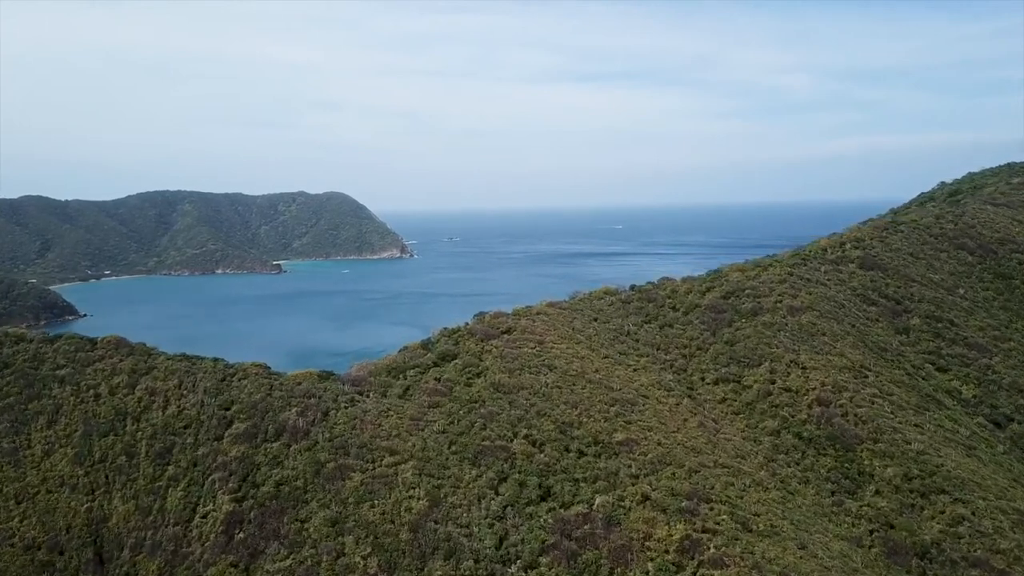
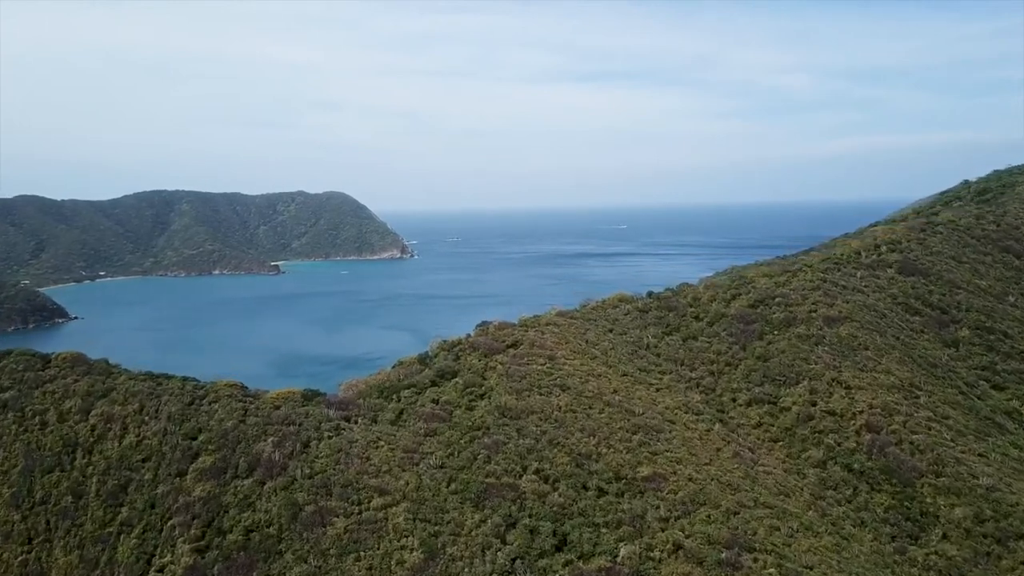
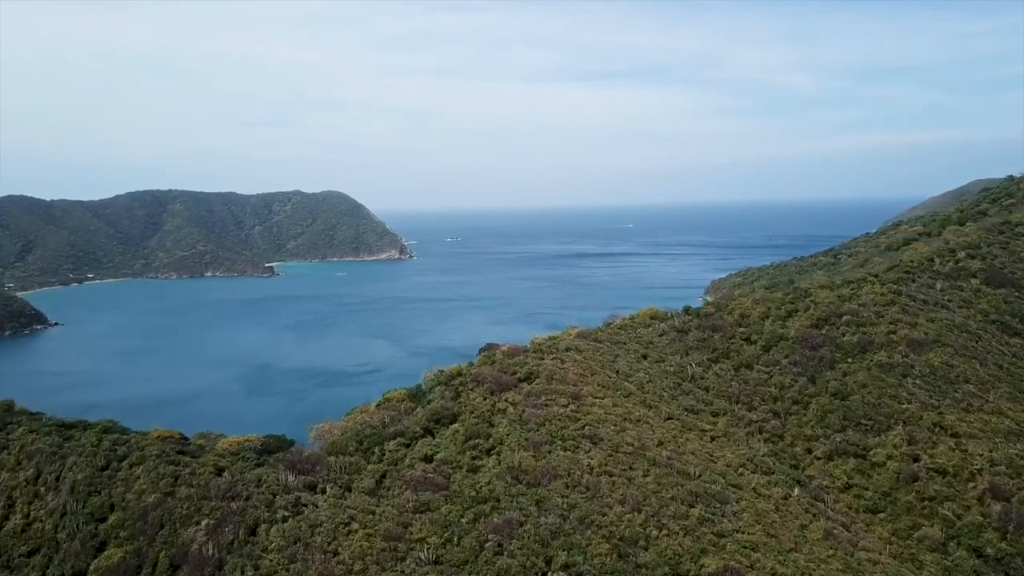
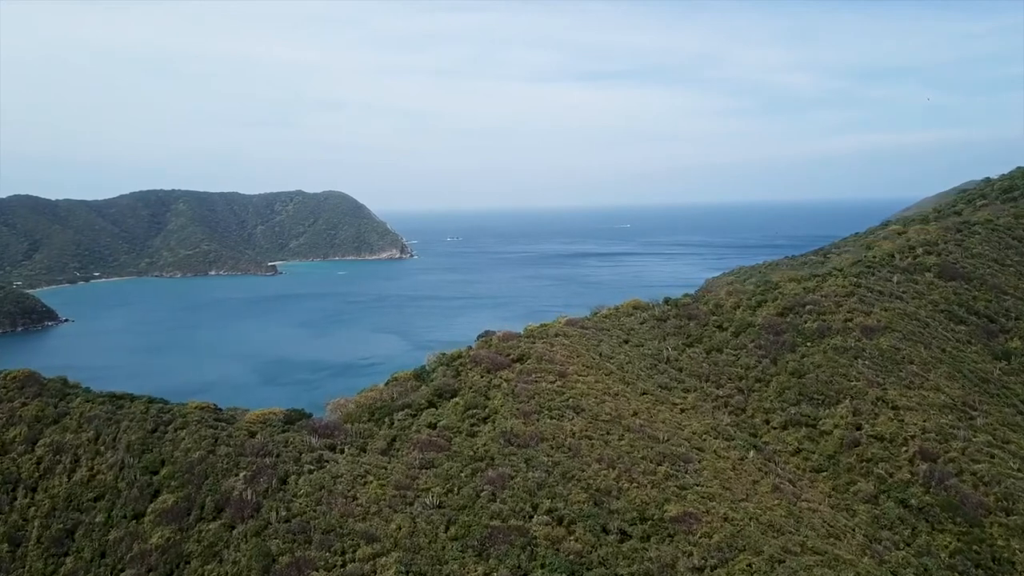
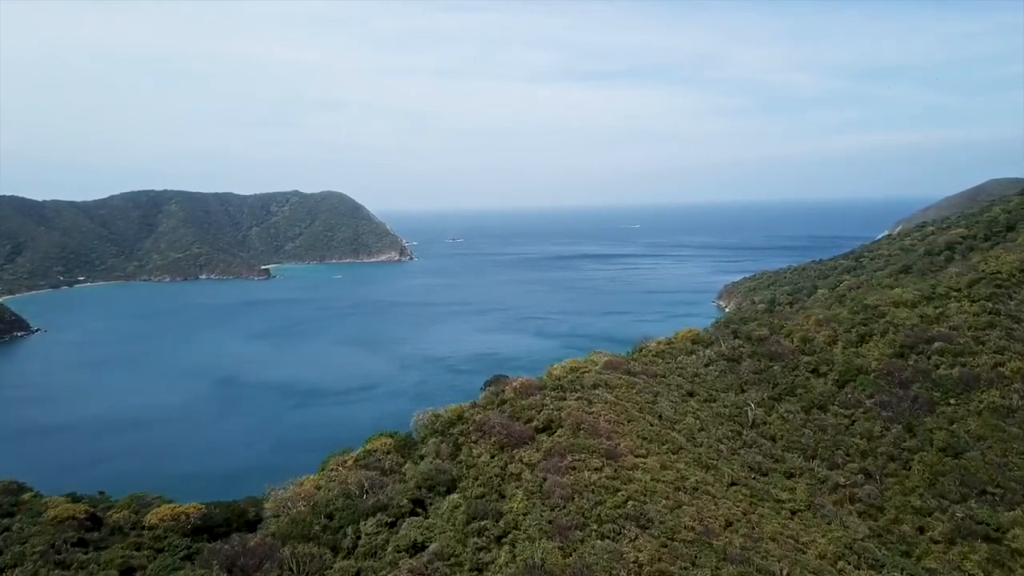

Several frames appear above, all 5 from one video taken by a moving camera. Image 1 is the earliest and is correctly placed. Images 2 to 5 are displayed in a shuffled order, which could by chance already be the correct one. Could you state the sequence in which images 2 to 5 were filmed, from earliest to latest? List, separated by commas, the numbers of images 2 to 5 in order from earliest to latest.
2, 4, 3, 5
